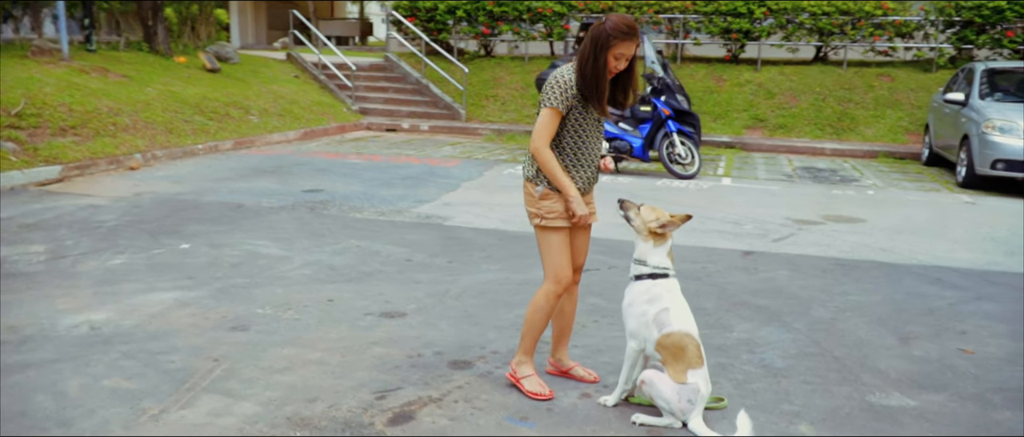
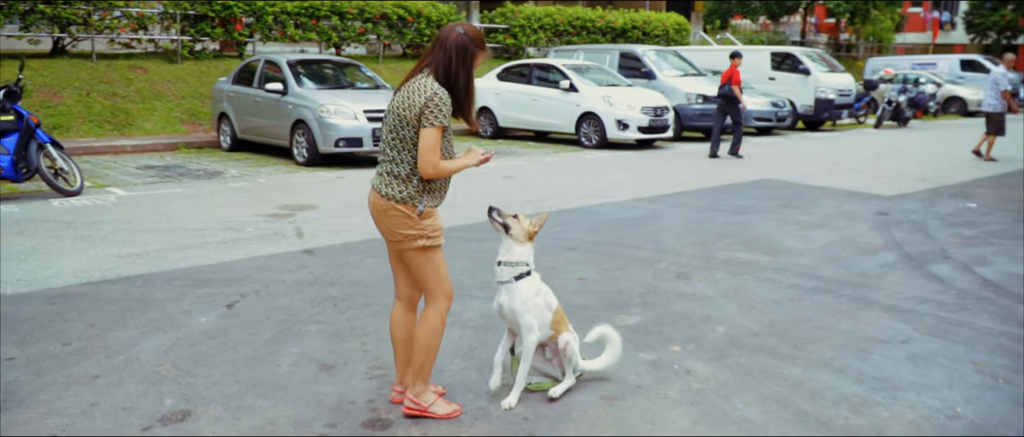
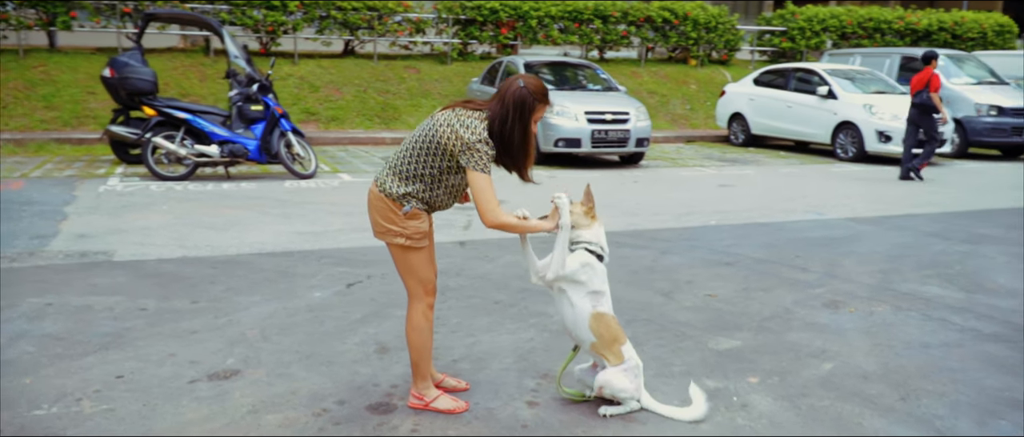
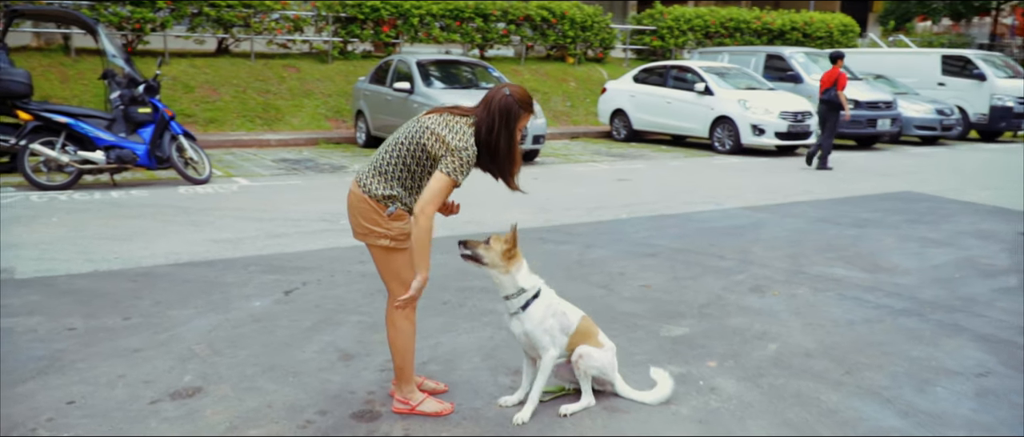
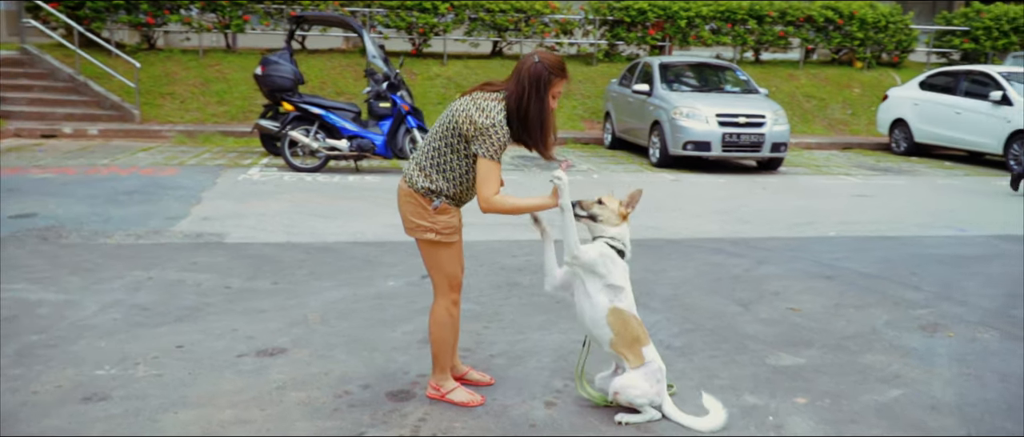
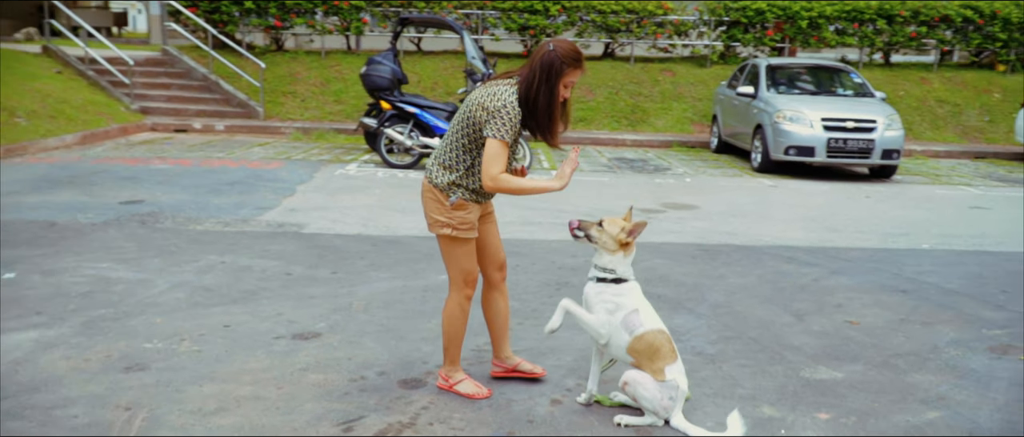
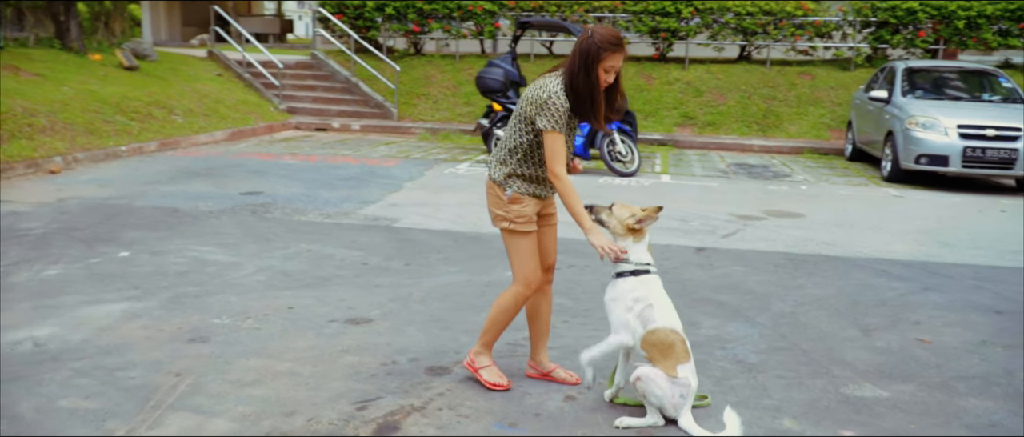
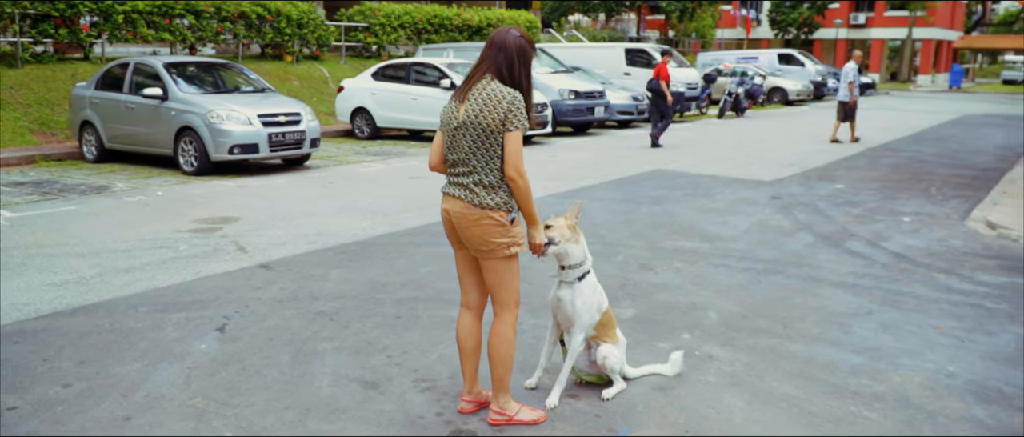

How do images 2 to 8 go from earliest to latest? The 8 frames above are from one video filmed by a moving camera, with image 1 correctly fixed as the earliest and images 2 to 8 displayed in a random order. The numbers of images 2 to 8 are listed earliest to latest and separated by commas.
7, 6, 5, 3, 4, 2, 8
